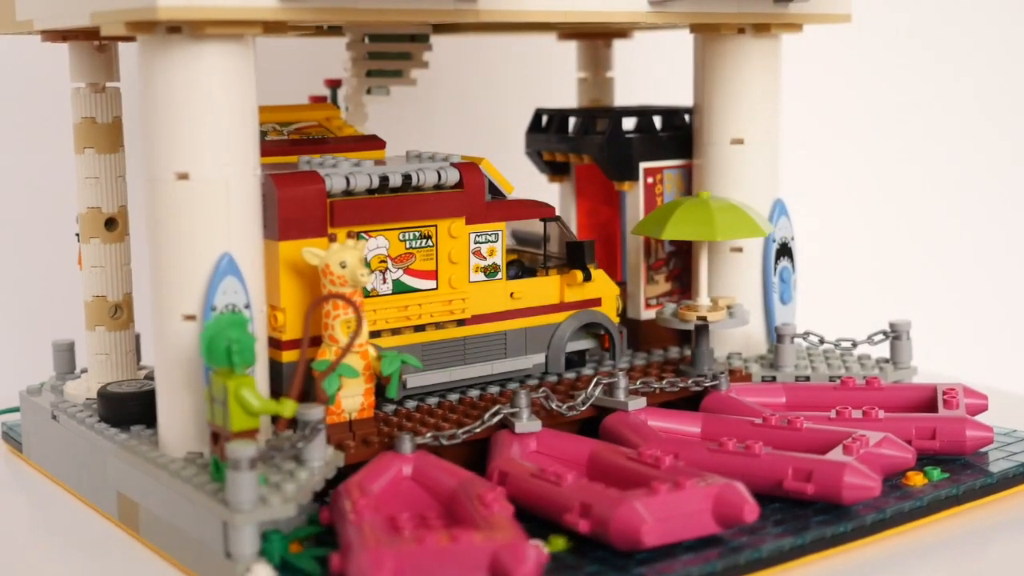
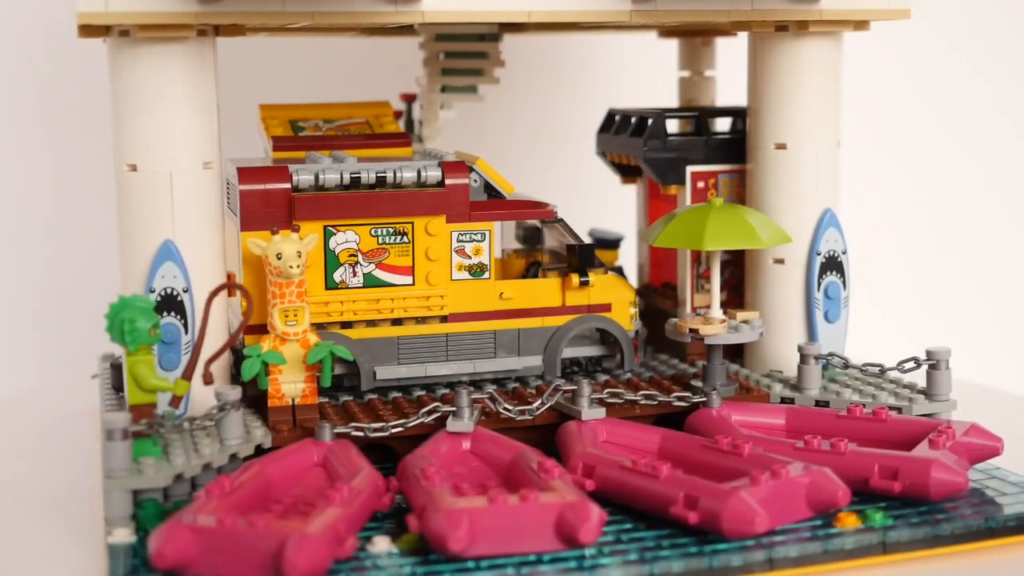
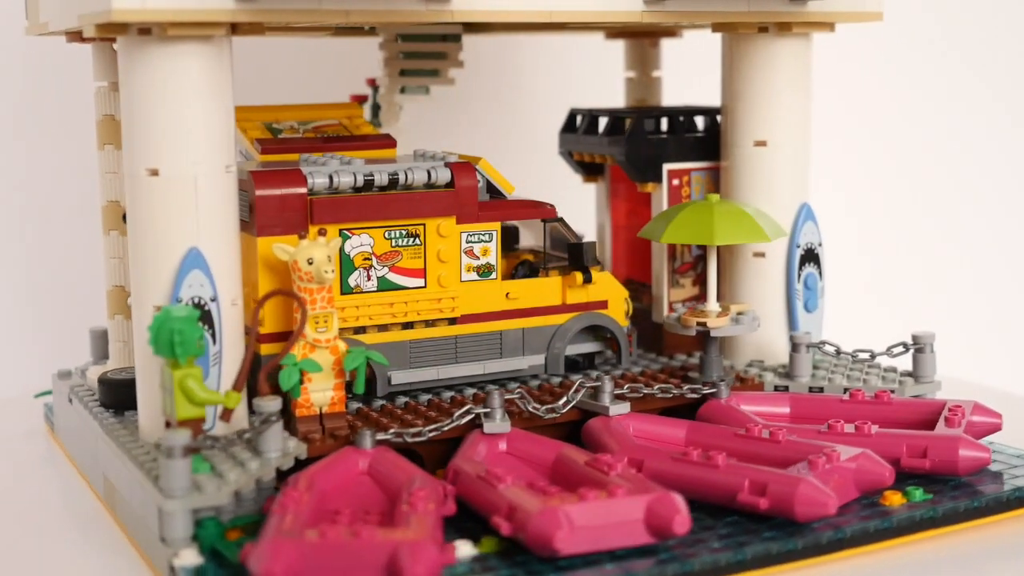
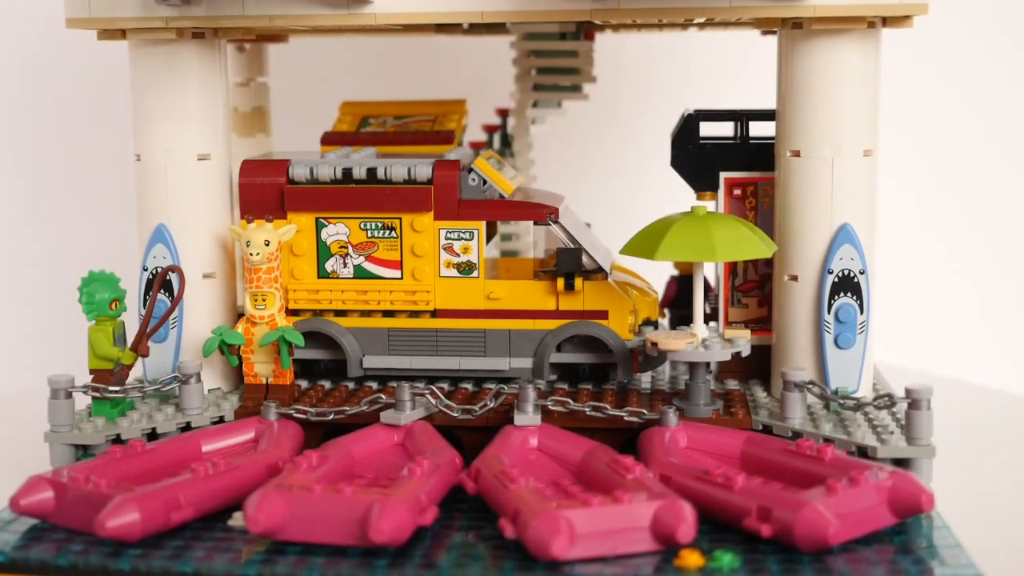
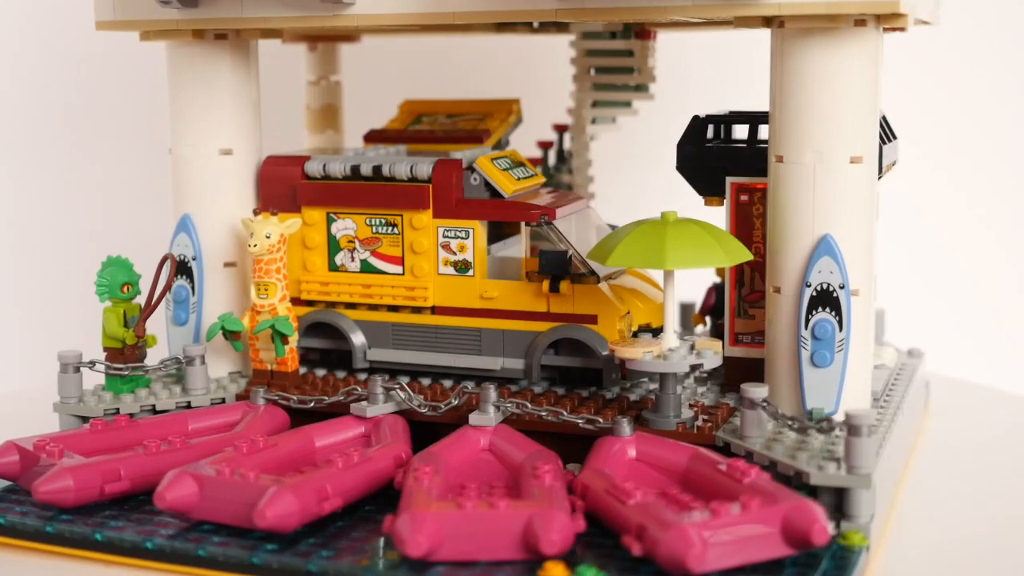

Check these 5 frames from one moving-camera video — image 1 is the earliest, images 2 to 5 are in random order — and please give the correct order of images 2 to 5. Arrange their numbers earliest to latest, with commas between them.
3, 2, 4, 5
